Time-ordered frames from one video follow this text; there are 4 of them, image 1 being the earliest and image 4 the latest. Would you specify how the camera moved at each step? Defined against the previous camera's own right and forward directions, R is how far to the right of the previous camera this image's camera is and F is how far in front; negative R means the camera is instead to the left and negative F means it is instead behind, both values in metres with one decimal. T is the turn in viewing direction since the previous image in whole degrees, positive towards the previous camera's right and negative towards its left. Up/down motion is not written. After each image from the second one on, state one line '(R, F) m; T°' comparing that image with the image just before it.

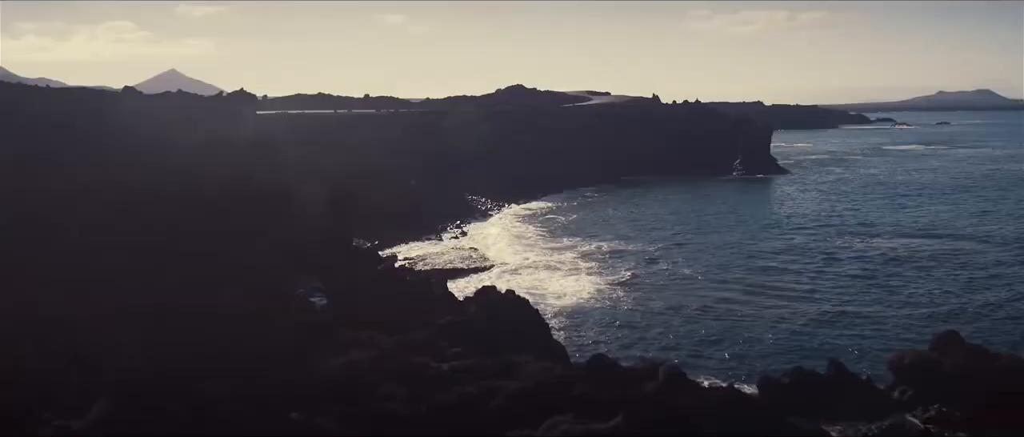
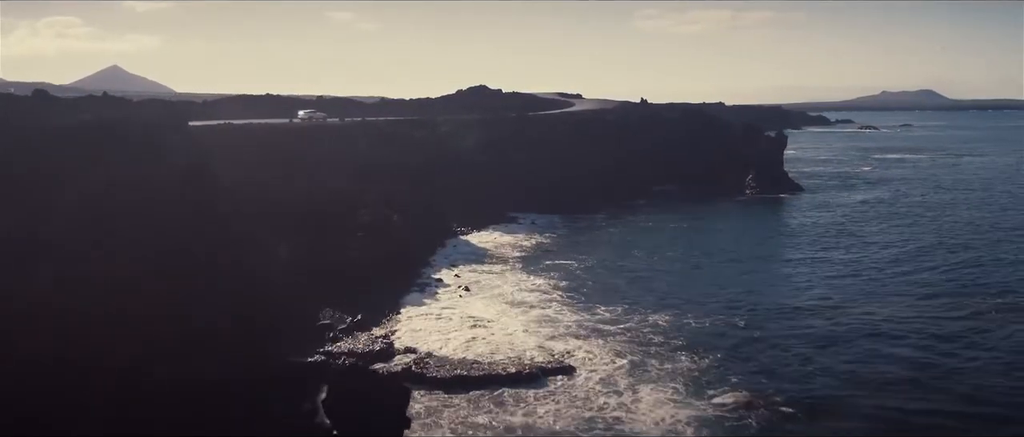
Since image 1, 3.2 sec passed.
(-1.7, +6.4) m; +3°
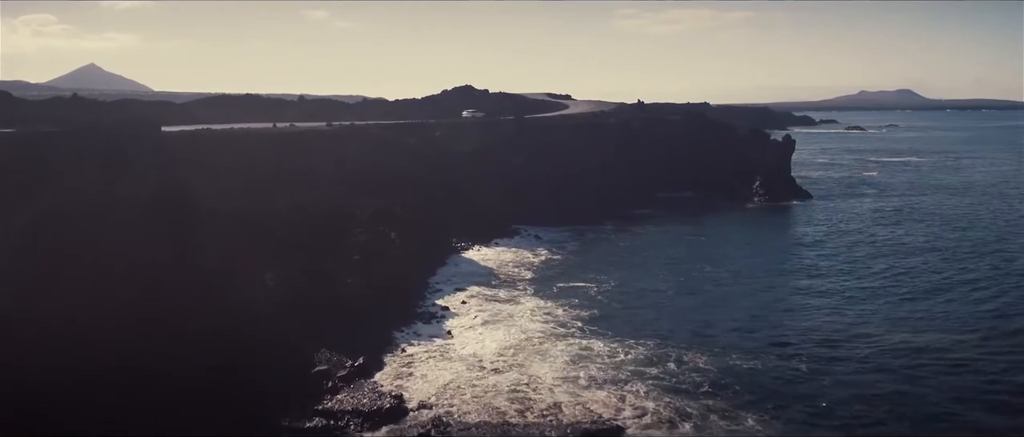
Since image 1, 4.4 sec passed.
(-0.8, +2.3) m; +1°
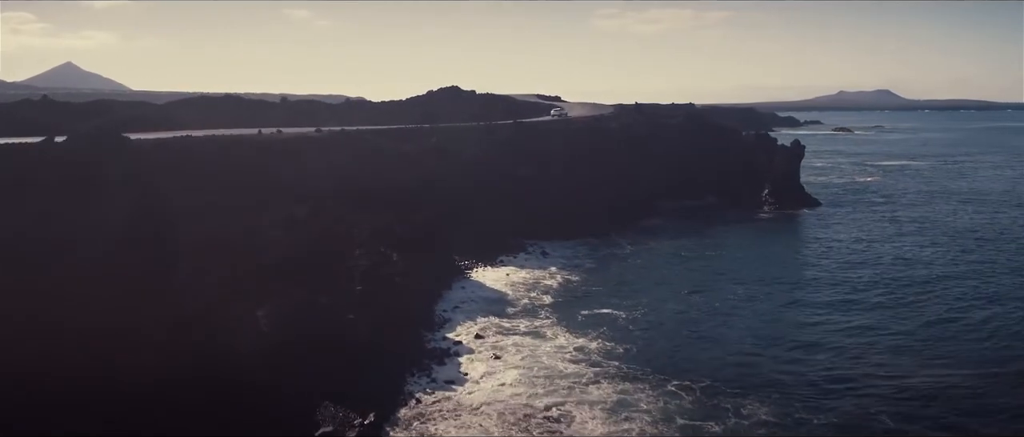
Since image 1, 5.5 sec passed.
(-0.9, +2.2) m; +1°
